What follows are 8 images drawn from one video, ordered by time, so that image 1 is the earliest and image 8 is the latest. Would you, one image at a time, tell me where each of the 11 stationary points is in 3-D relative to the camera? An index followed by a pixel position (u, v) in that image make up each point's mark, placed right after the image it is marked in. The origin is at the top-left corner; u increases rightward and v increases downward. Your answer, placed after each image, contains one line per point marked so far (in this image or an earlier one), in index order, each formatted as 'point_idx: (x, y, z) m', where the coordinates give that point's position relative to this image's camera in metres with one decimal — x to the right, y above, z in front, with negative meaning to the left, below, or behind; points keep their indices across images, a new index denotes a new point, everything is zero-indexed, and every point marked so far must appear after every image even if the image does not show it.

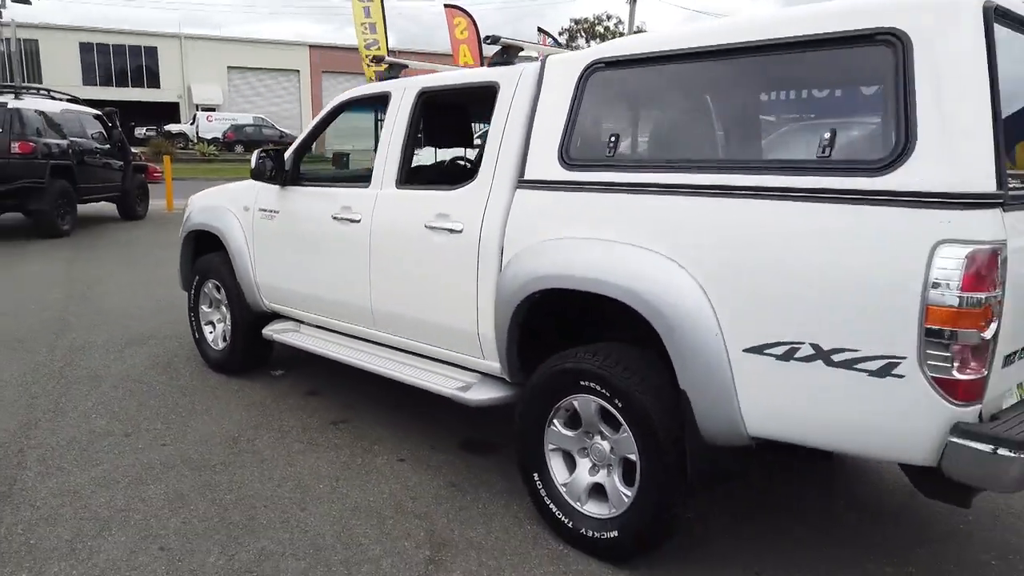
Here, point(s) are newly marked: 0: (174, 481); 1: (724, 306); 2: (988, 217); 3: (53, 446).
0: (-1.6, -0.9, +3.7) m
1: (+0.7, -0.1, +2.6) m
2: (+1.3, +0.2, +2.2) m
3: (-2.4, -0.8, +4.1) m
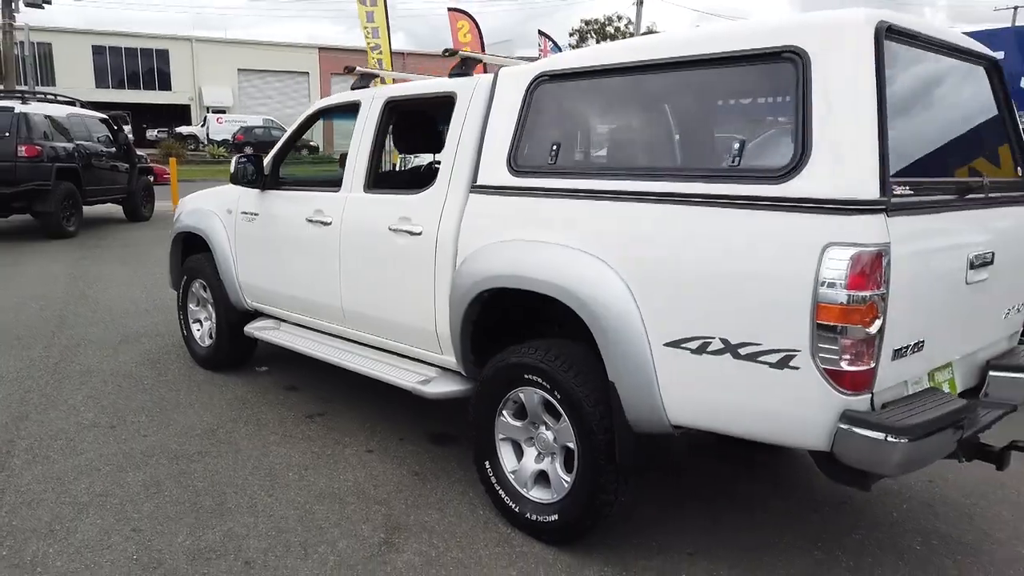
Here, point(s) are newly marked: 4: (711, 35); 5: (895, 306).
0: (-1.8, -0.9, +3.9) m
1: (+0.5, -0.1, +2.8) m
2: (+1.1, +0.2, +2.3) m
3: (-2.6, -0.8, +4.3) m
4: (+0.7, +0.9, +2.8) m
5: (+1.2, -0.1, +2.4) m
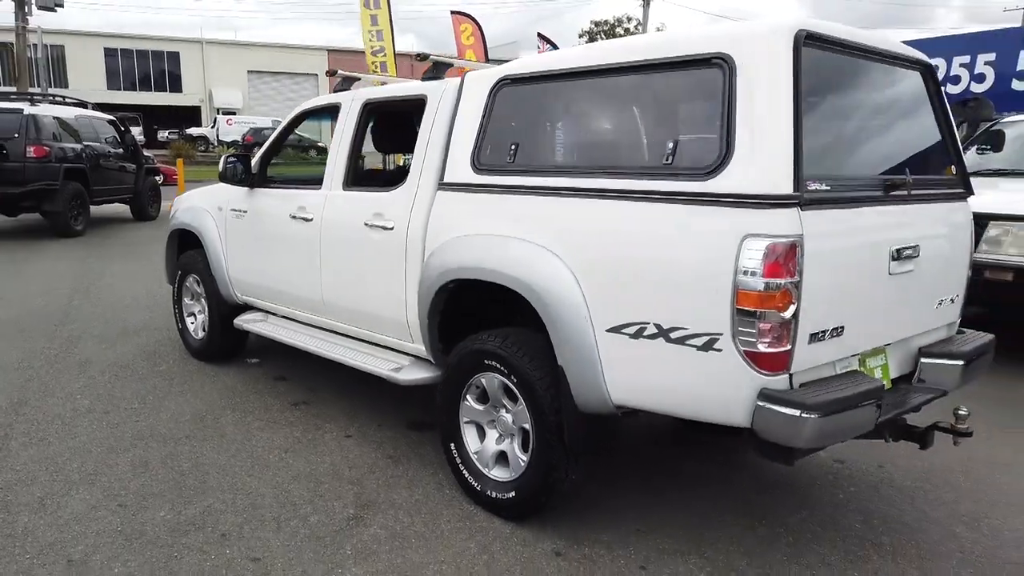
0: (-2.0, -0.9, +4.2) m
1: (+0.3, 0.0, +3.0) m
2: (+0.9, +0.2, +2.5) m
3: (-2.7, -0.8, +4.5) m
4: (+0.5, +0.9, +3.0) m
5: (+1.0, 0.0, +2.6) m
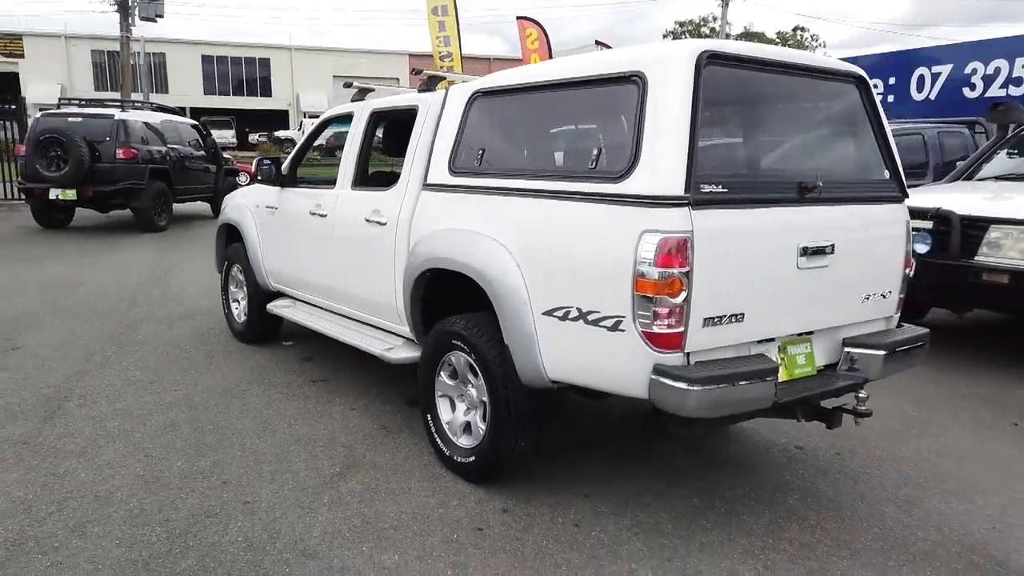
0: (-2.1, -0.8, +4.8) m
1: (+0.1, 0.0, +3.4) m
2: (+0.6, +0.3, +2.9) m
3: (-2.8, -0.7, +5.3) m
4: (+0.3, +1.0, +3.4) m
5: (+0.7, 0.0, +3.0) m
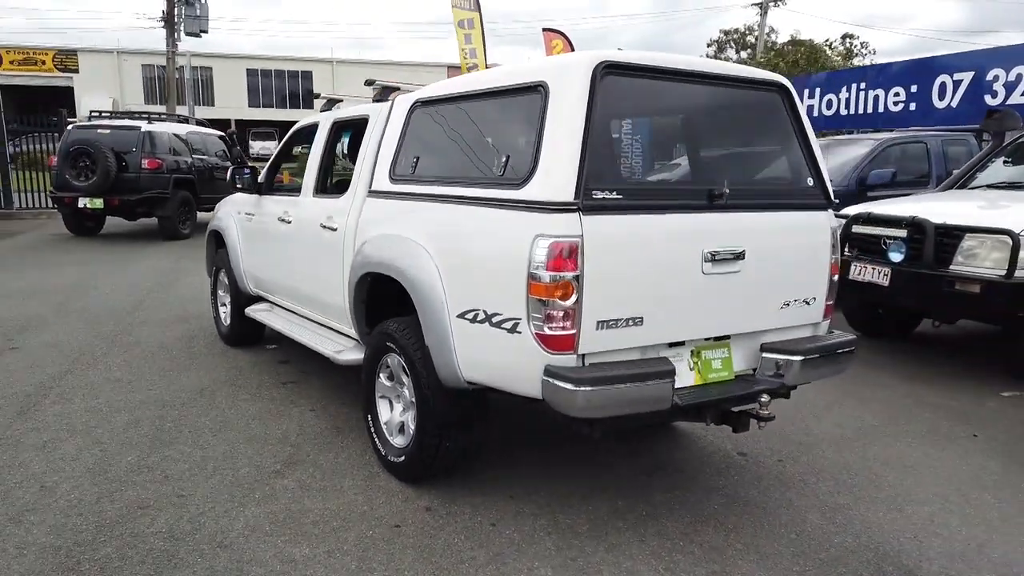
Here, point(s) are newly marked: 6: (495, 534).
0: (-2.4, -0.8, +5.0) m
1: (-0.3, 0.0, +3.5) m
2: (+0.2, +0.3, +3.0) m
3: (-3.1, -0.7, +5.5) m
4: (0.0, +1.0, +3.5) m
5: (+0.3, 0.0, +3.0) m
6: (-0.1, -1.1, +3.5) m
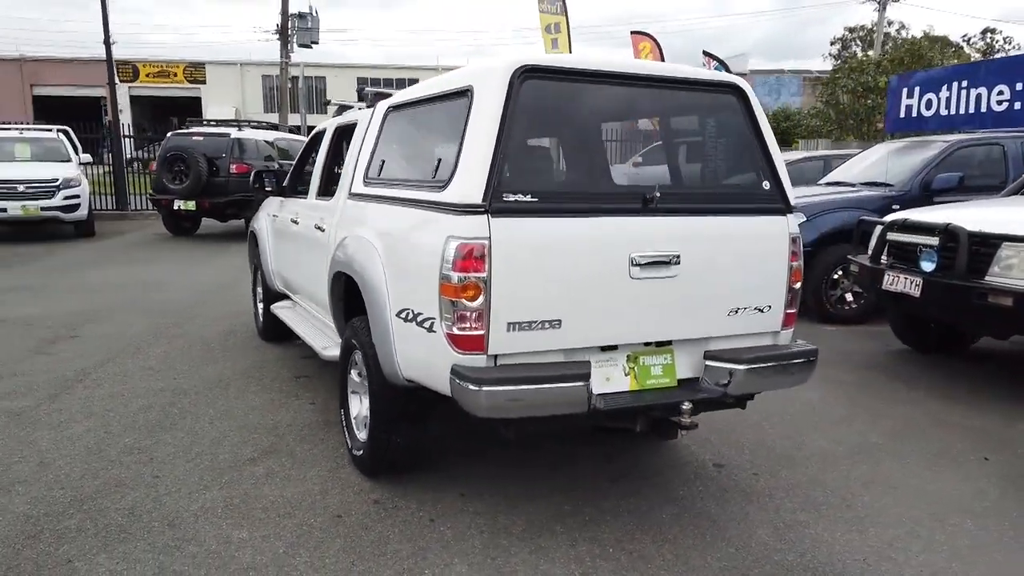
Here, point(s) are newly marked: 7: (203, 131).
0: (-2.4, -0.8, +5.4) m
1: (-0.6, 0.0, +3.6) m
2: (-0.1, +0.3, +3.0) m
3: (-3.1, -0.6, +6.0) m
4: (-0.3, +1.0, +3.6) m
5: (0.0, 0.0, +3.1) m
6: (-0.4, -1.1, +3.6) m
7: (-6.1, +3.1, +15.5) m
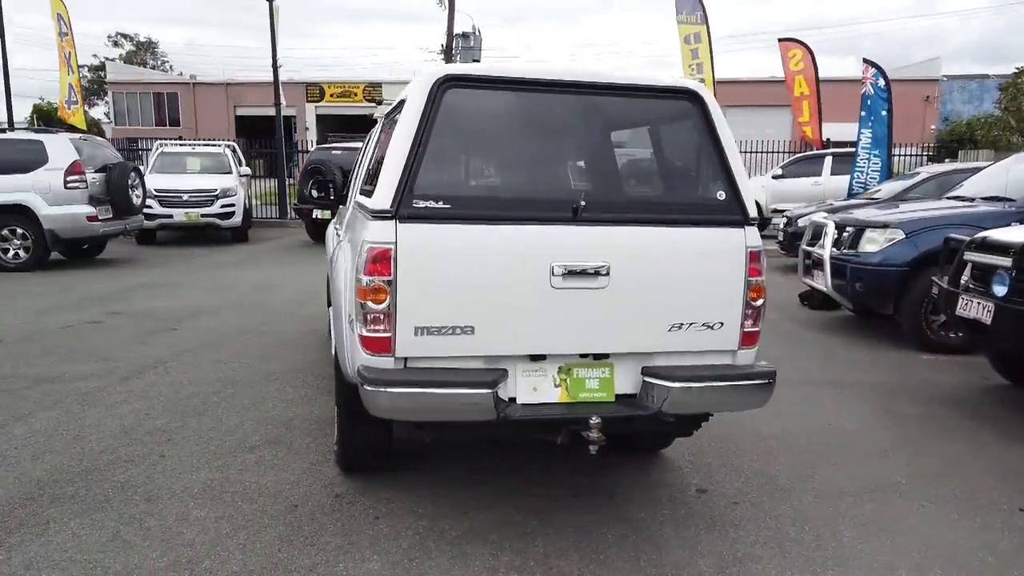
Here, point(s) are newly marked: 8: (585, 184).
0: (-2.3, -0.7, +5.9) m
1: (-0.8, 0.0, +3.8) m
2: (-0.5, +0.2, +3.1) m
3: (-2.8, -0.6, +6.6) m
4: (-0.5, +0.9, +3.7) m
5: (-0.4, 0.0, +3.1) m
6: (-0.7, -1.1, +3.7) m
7: (-3.6, +3.0, +16.6) m
8: (+0.4, +0.4, +3.4) m
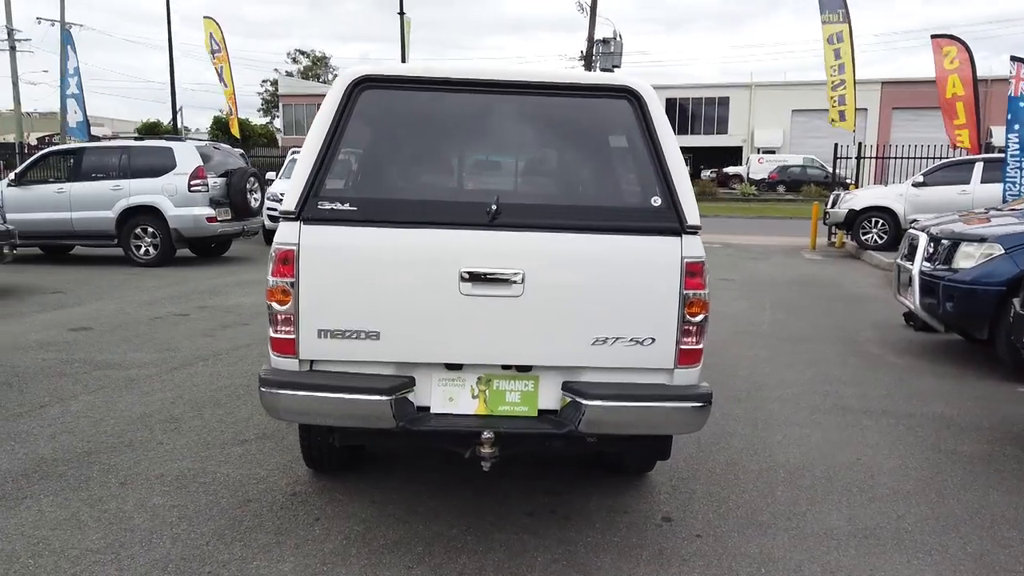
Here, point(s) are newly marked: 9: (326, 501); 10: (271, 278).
0: (-2.1, -0.7, +6.2) m
1: (-1.0, 0.0, +3.8) m
2: (-0.9, +0.2, +3.1) m
3: (-2.5, -0.6, +7.0) m
4: (-0.7, +0.9, +3.7) m
5: (-0.8, 0.0, +3.1) m
6: (-1.0, -1.1, +3.7) m
7: (-1.3, +2.9, +16.9) m
8: (+0.1, +0.4, +3.2) m
9: (-0.9, -1.1, +4.0) m
10: (-1.0, 0.0, +3.1) m
